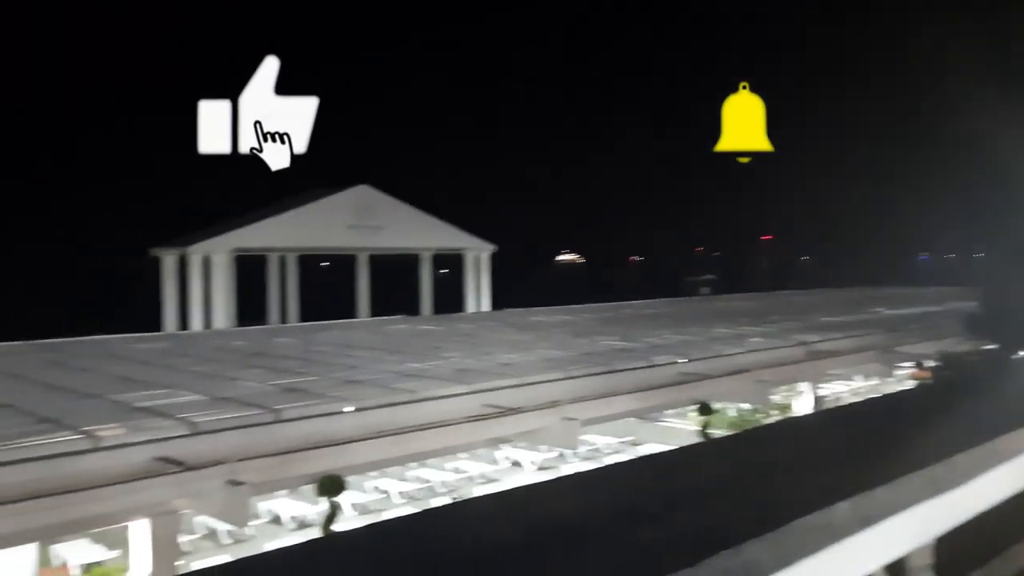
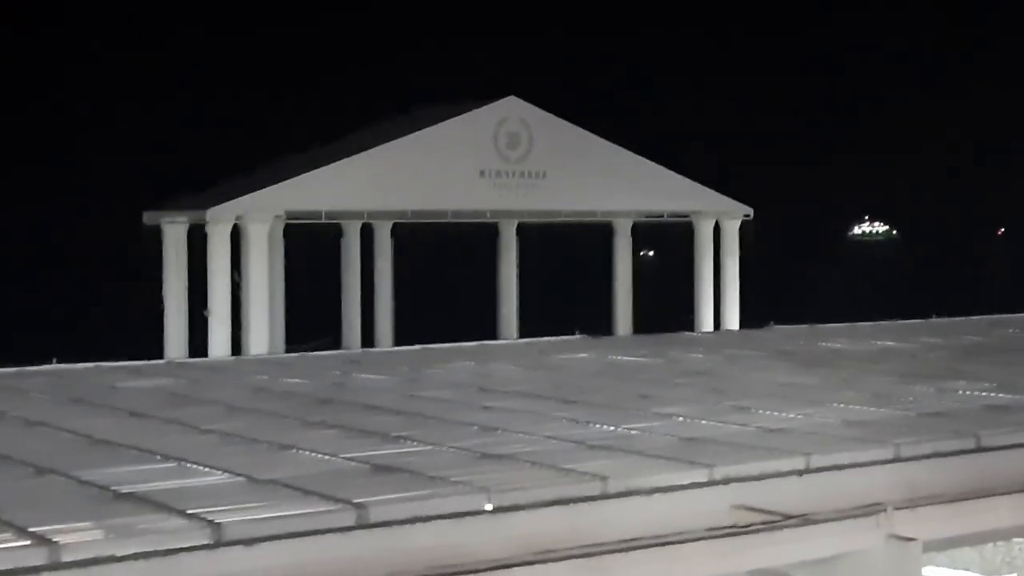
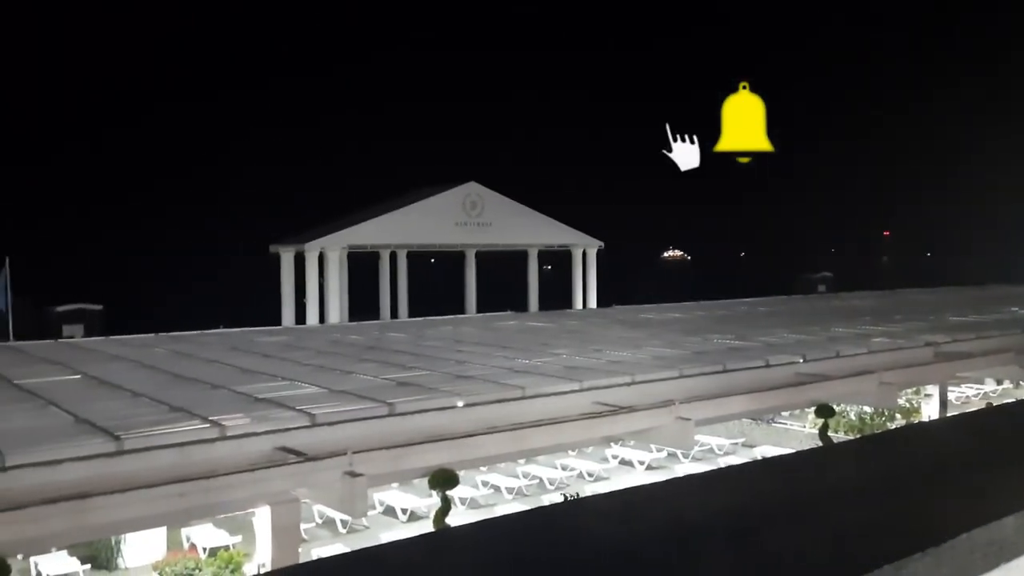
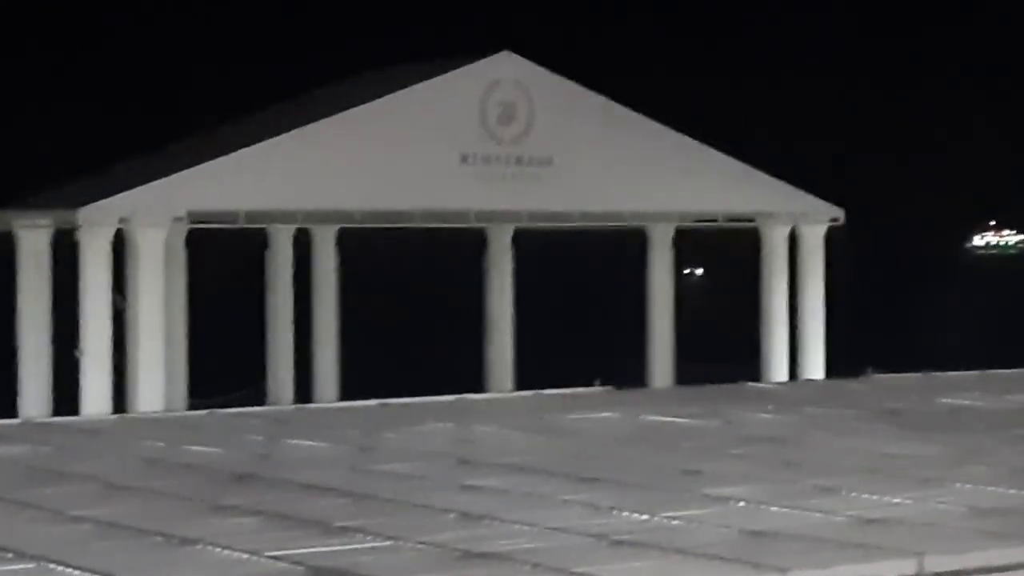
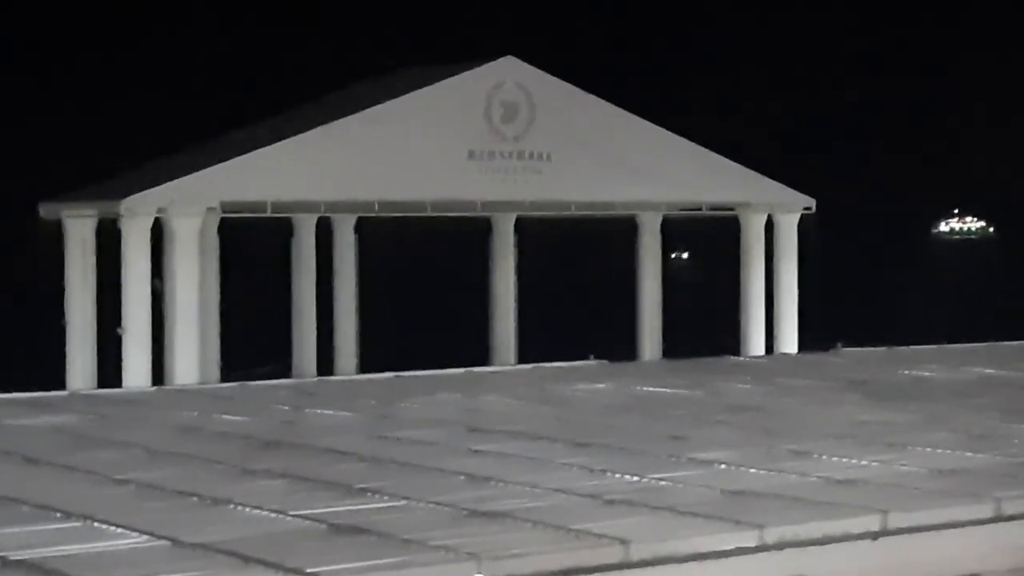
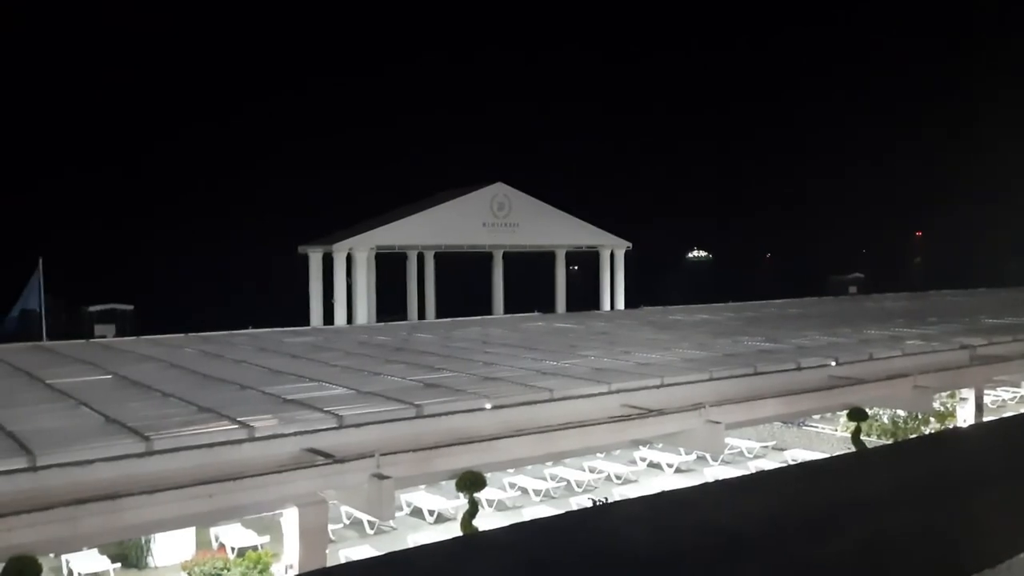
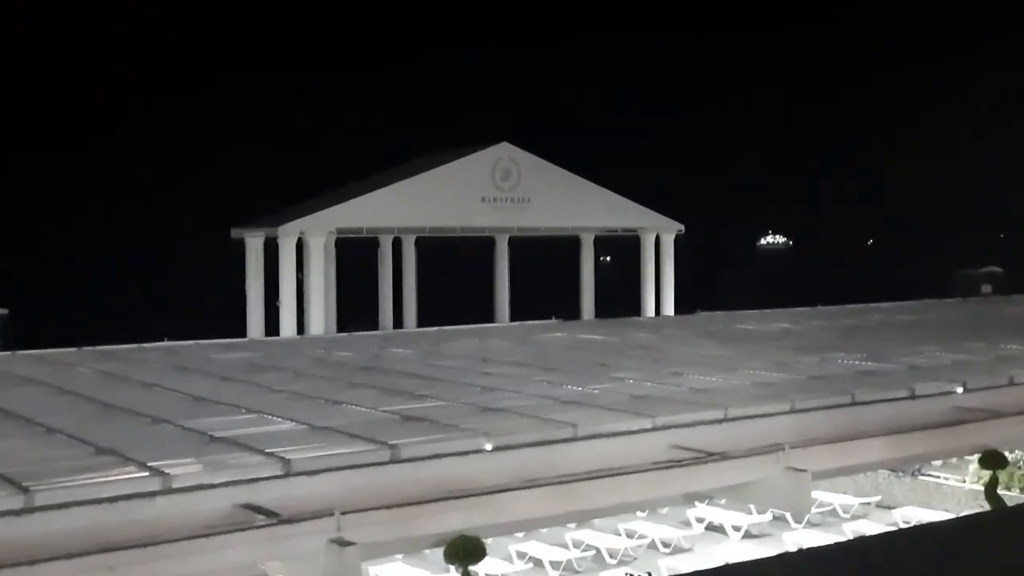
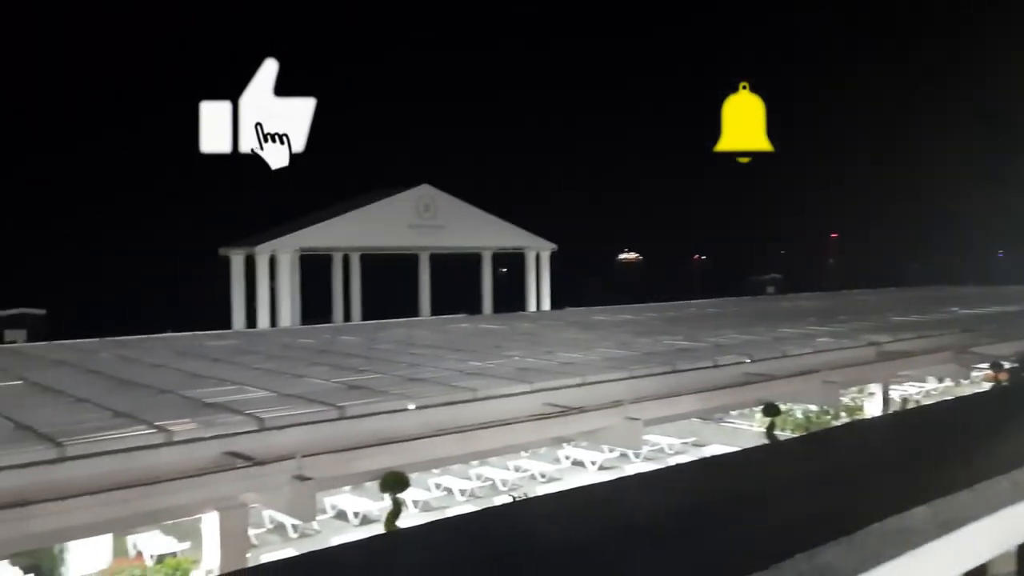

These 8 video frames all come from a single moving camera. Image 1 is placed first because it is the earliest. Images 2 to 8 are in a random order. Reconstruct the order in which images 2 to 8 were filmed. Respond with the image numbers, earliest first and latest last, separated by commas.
8, 3, 6, 7, 2, 5, 4
